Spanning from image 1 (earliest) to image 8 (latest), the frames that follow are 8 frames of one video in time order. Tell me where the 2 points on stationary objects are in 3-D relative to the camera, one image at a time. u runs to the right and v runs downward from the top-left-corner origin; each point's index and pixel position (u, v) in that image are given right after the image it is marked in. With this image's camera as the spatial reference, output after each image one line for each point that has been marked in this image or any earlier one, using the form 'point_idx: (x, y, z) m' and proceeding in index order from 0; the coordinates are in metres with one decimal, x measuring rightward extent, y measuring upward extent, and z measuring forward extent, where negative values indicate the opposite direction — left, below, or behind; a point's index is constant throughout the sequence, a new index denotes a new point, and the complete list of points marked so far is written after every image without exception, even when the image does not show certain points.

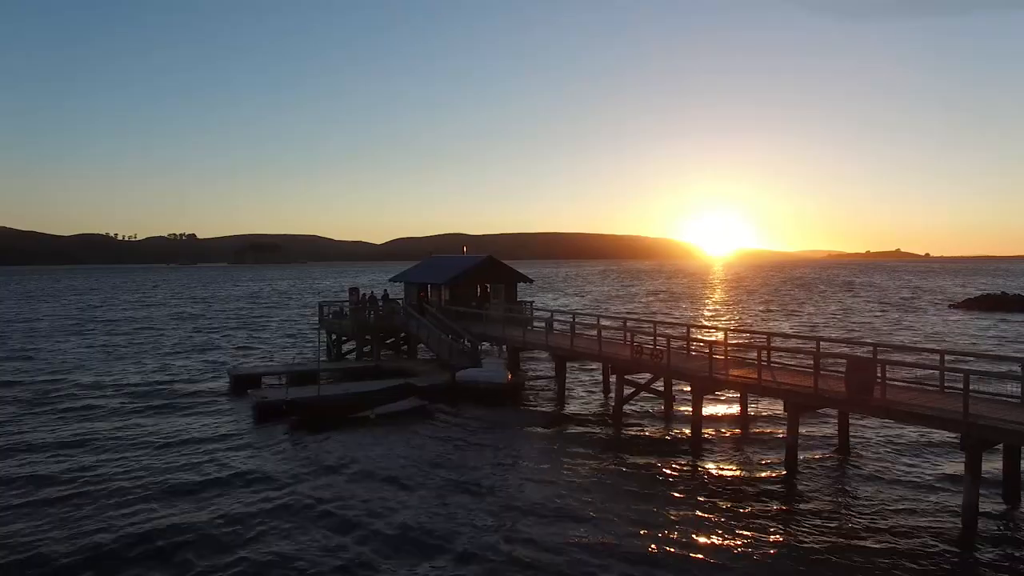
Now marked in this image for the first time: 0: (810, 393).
0: (+5.8, -2.0, +18.8) m
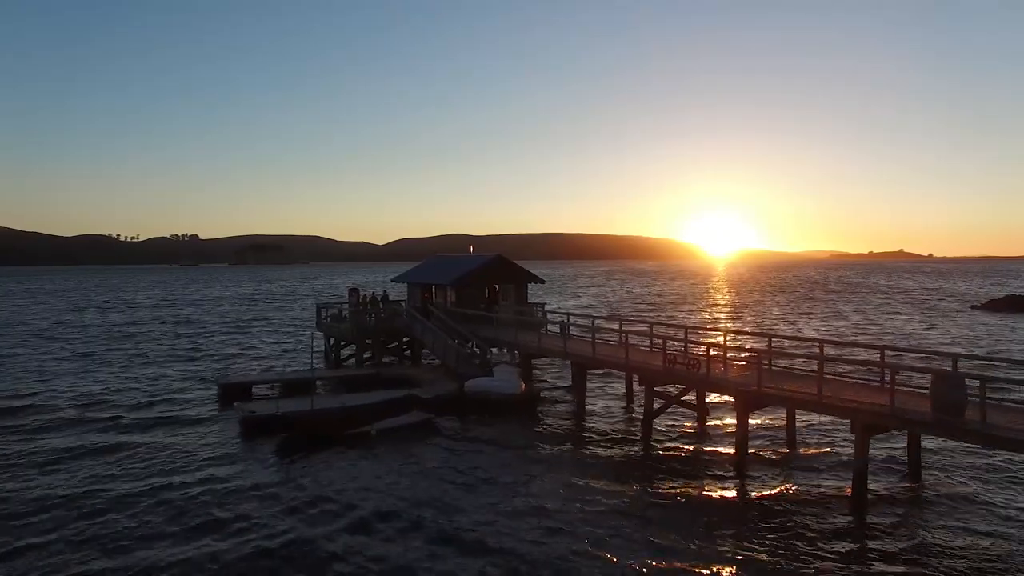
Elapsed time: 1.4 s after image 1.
0: (+6.2, -2.1, +16.1) m
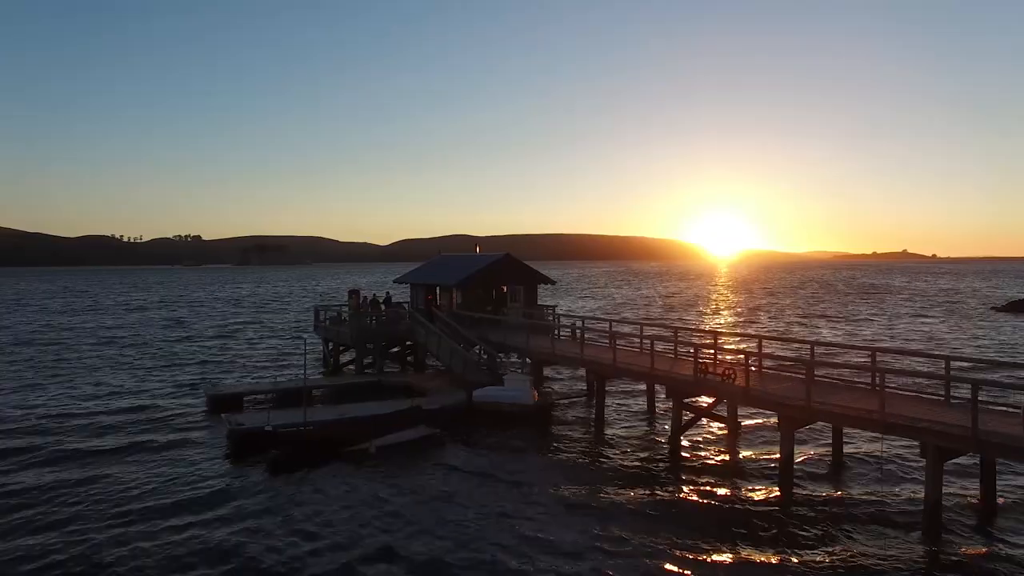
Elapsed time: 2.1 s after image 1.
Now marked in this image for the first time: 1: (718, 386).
0: (+6.4, -2.1, +13.9) m
1: (+4.2, -2.0, +19.7) m
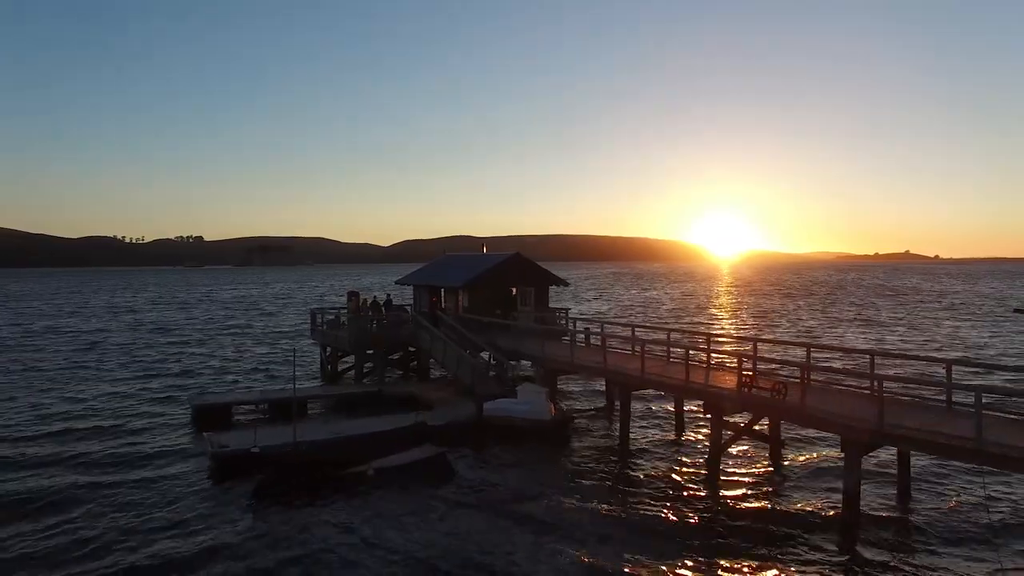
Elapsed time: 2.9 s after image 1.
0: (+6.8, -2.1, +11.4) m
1: (+4.5, -2.0, +17.2) m
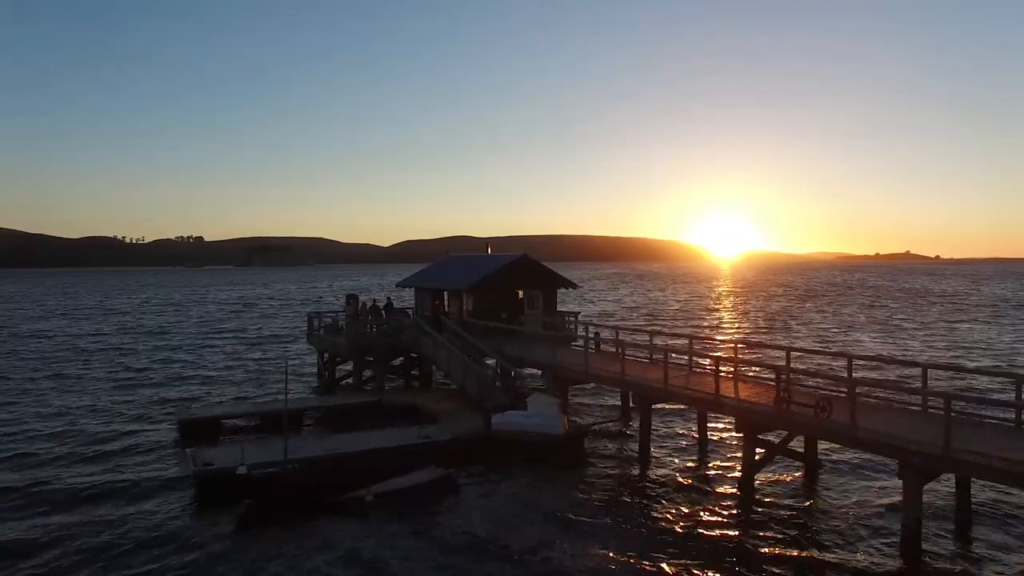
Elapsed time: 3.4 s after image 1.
0: (+7.0, -2.2, +9.7) m
1: (+4.8, -2.1, +15.5) m
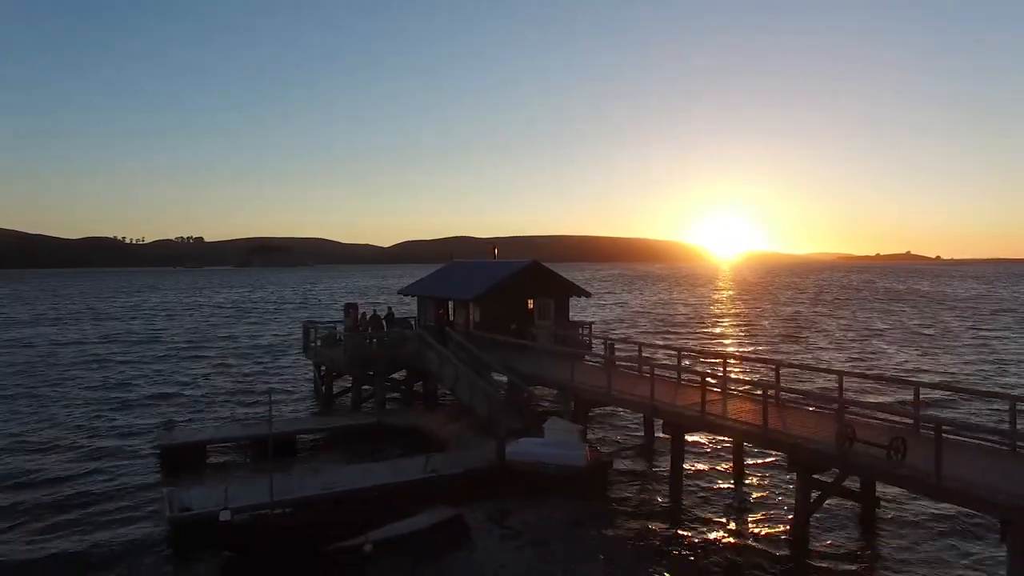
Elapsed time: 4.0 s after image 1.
0: (+7.3, -2.5, +7.5) m
1: (+5.1, -2.4, +13.3) m
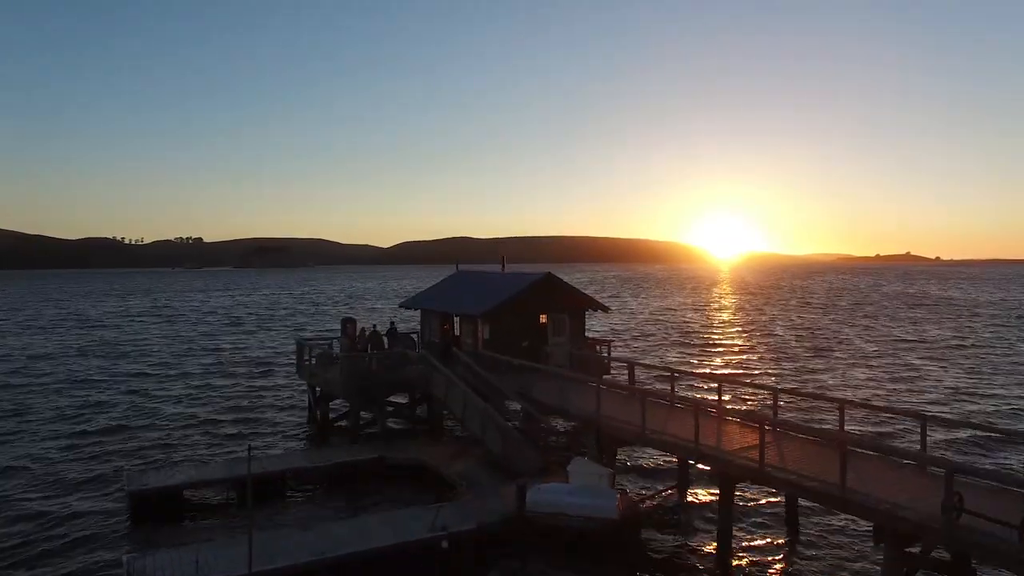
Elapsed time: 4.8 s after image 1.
0: (+7.7, -2.9, +4.9) m
1: (+5.4, -2.8, +10.7) m
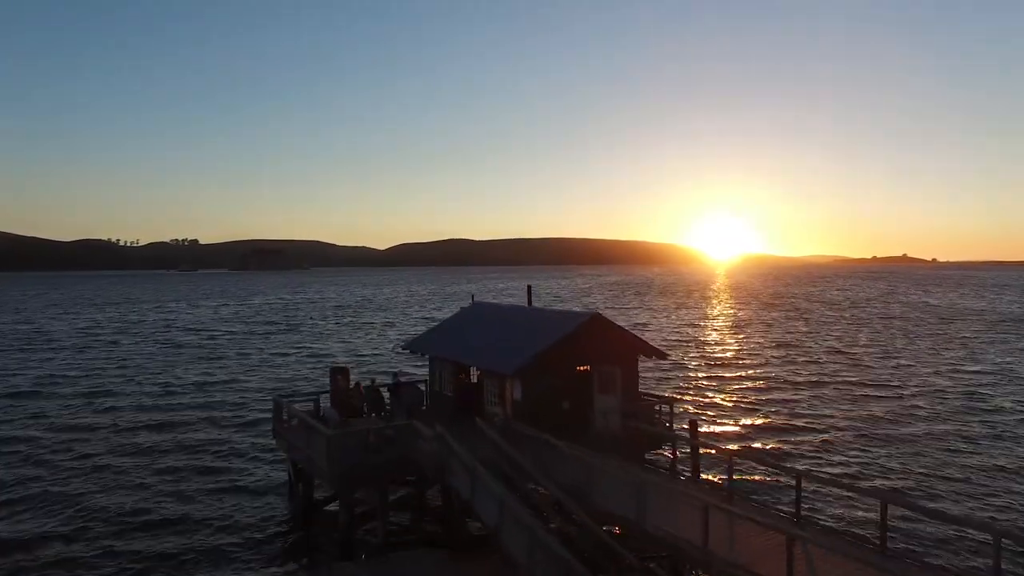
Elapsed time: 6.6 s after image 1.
0: (+8.6, -4.0, -1.5) m
1: (+6.3, -3.9, +4.3) m
